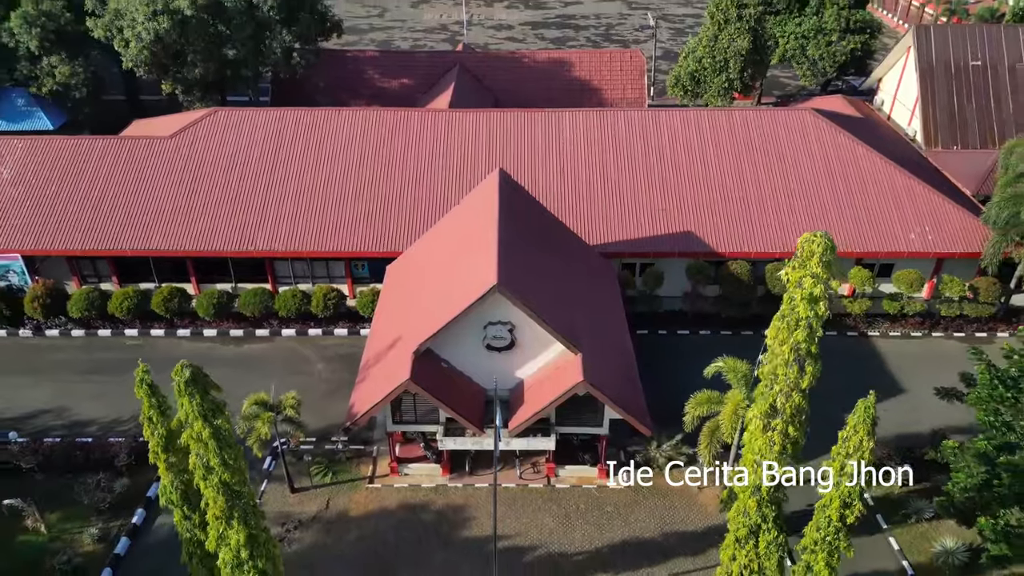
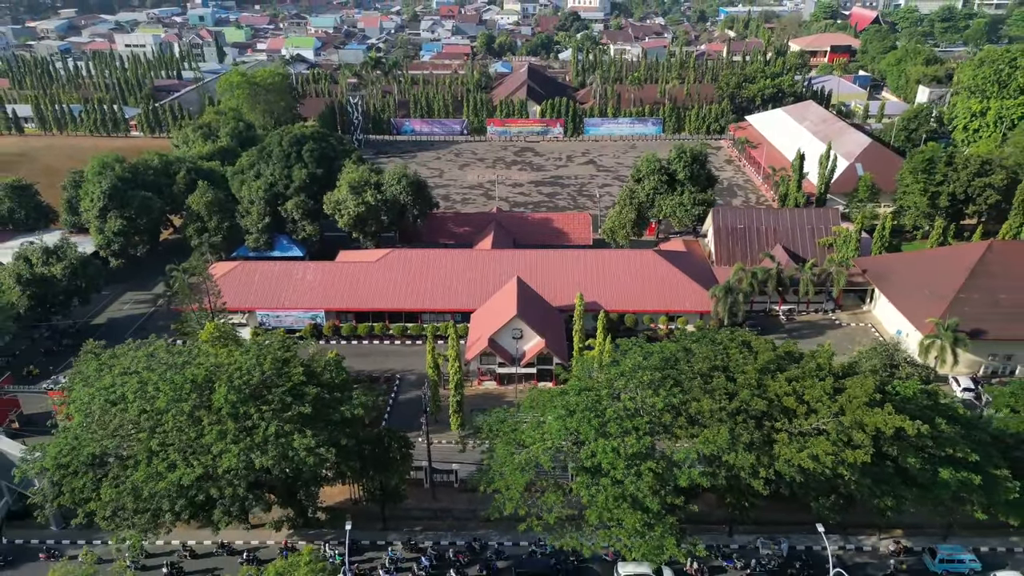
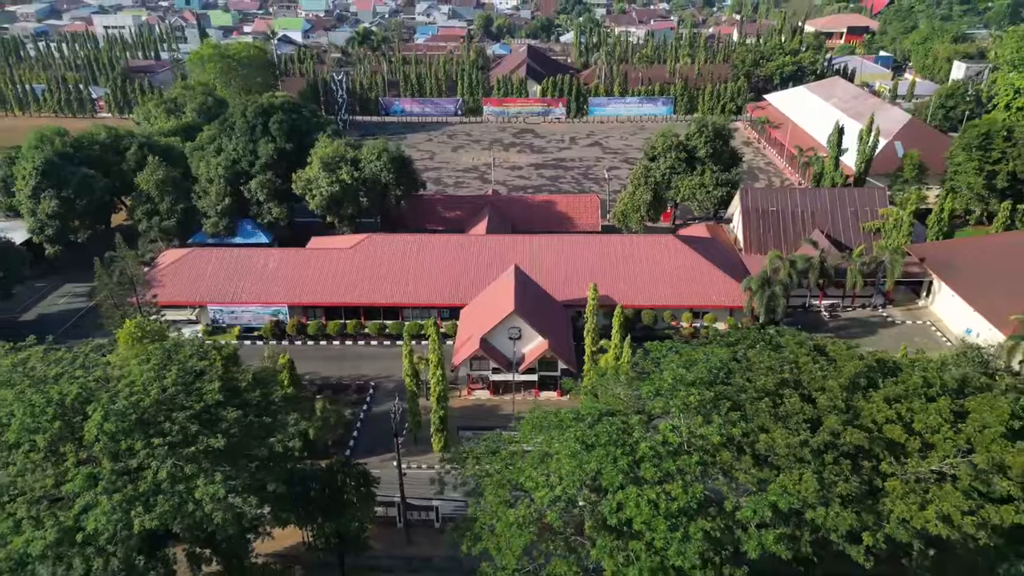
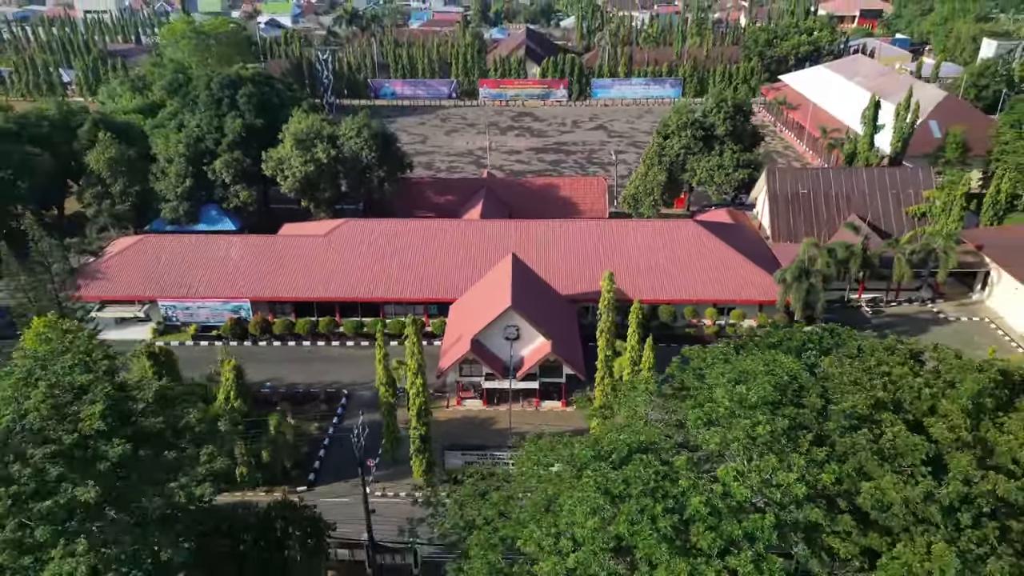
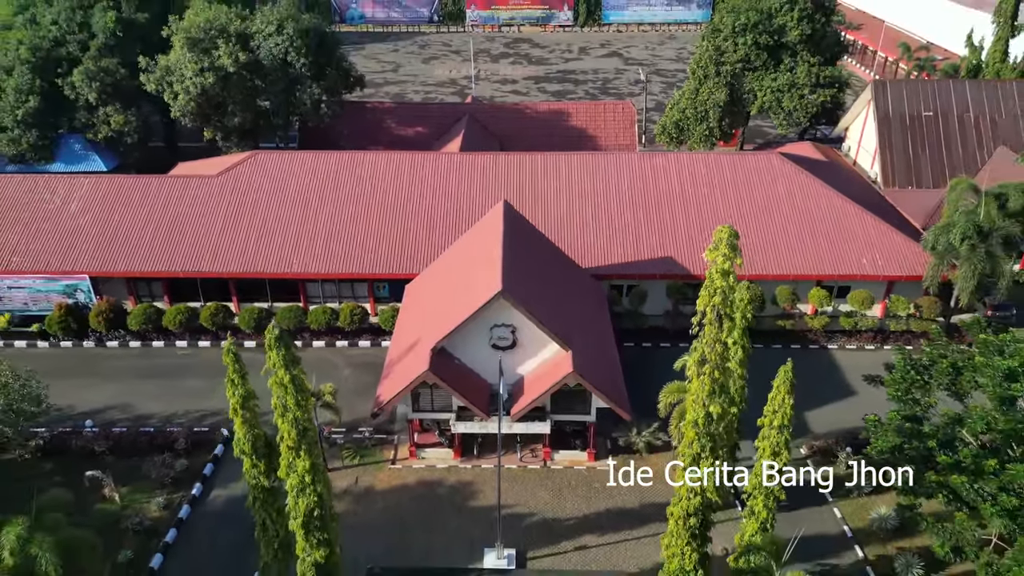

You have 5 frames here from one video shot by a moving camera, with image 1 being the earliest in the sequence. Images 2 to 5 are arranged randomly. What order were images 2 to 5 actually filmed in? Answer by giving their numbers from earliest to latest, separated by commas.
5, 4, 3, 2
